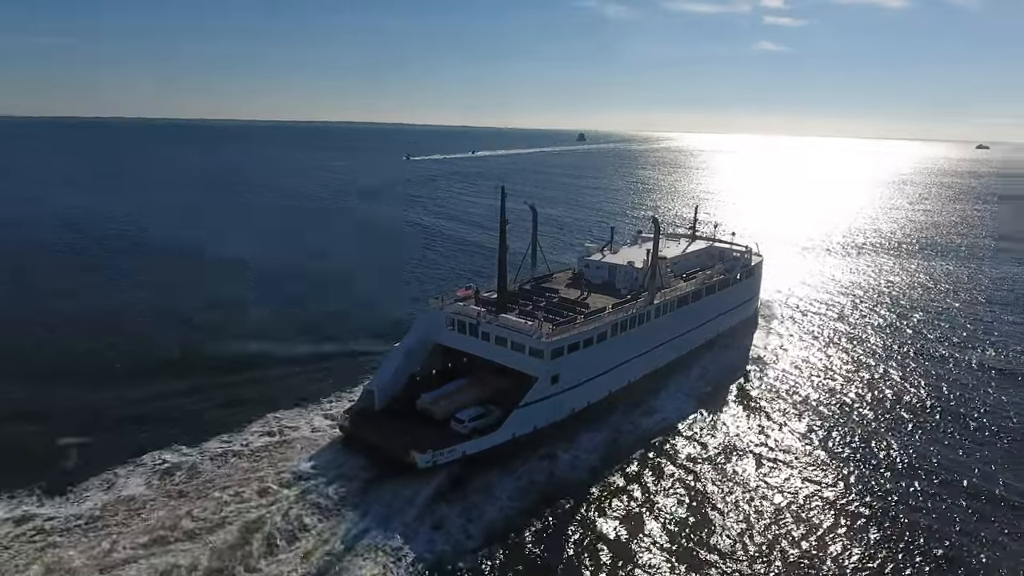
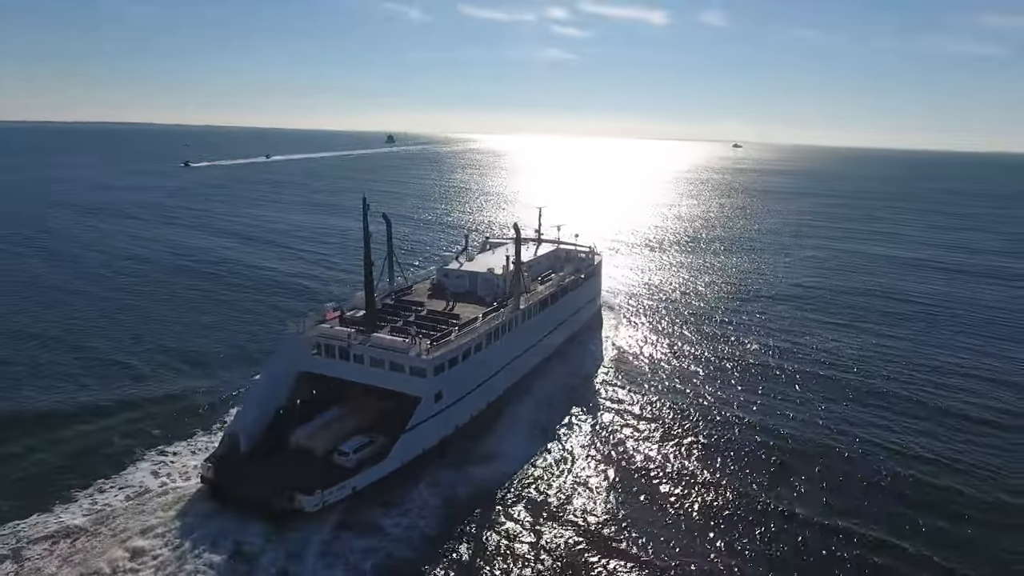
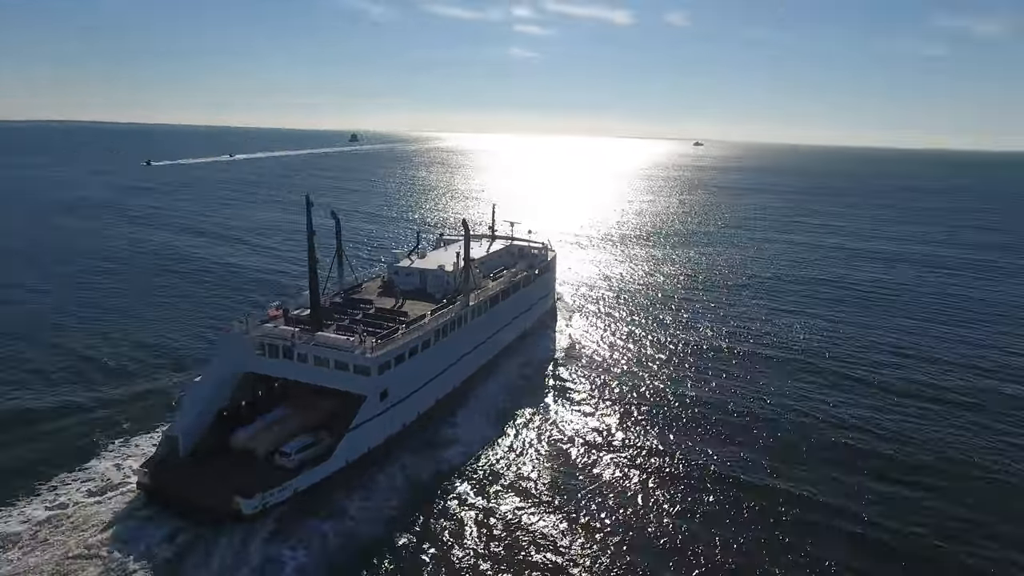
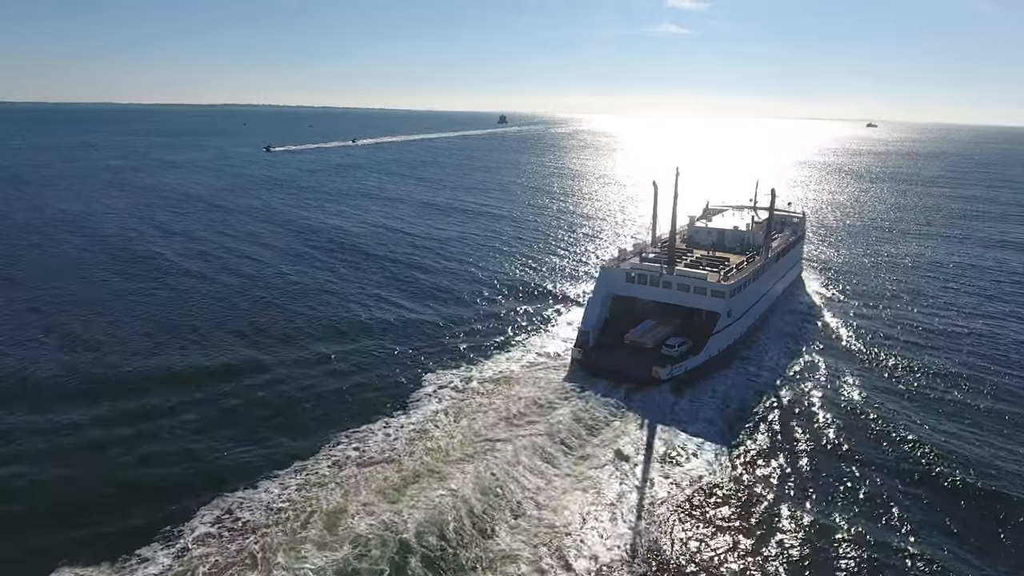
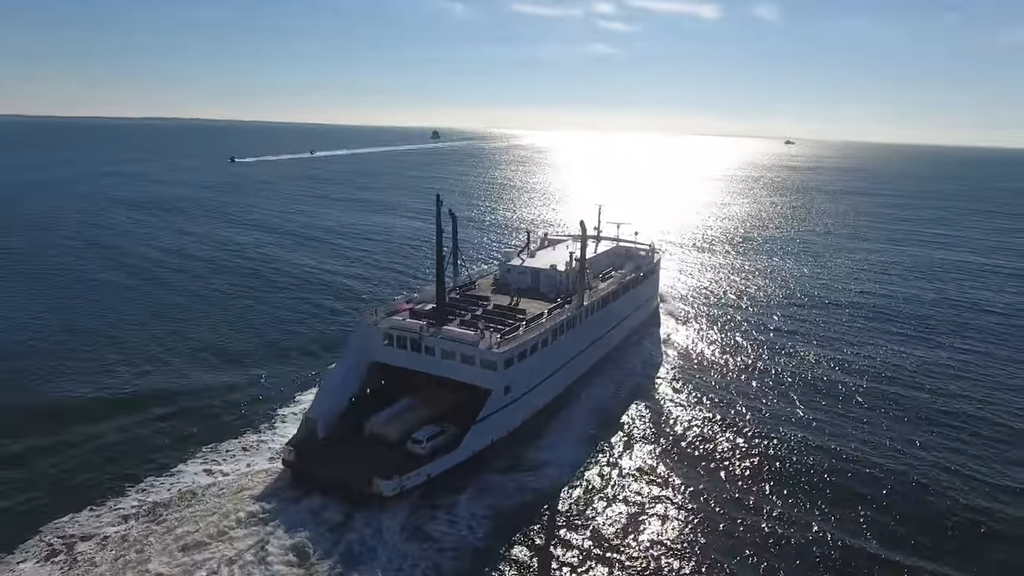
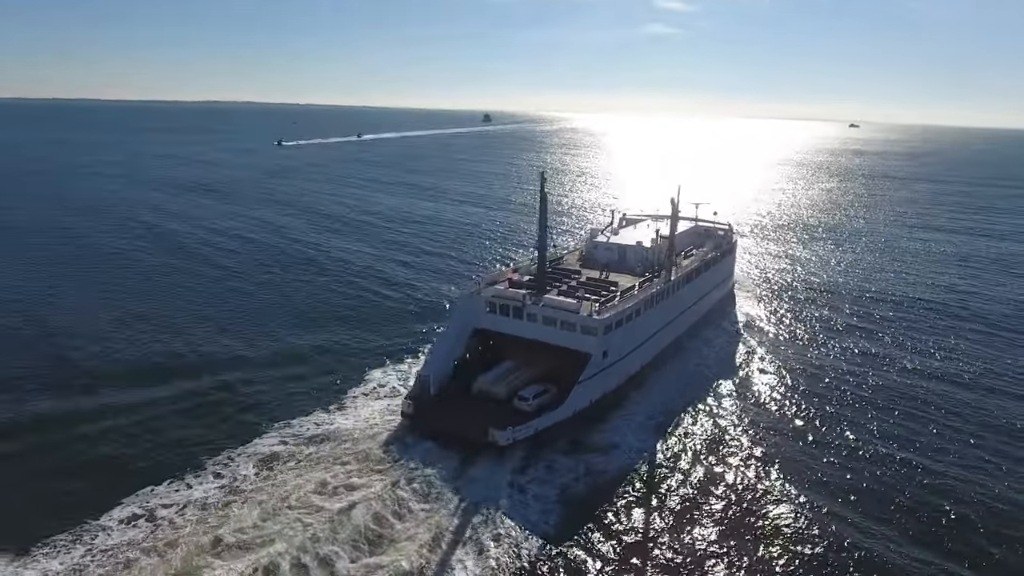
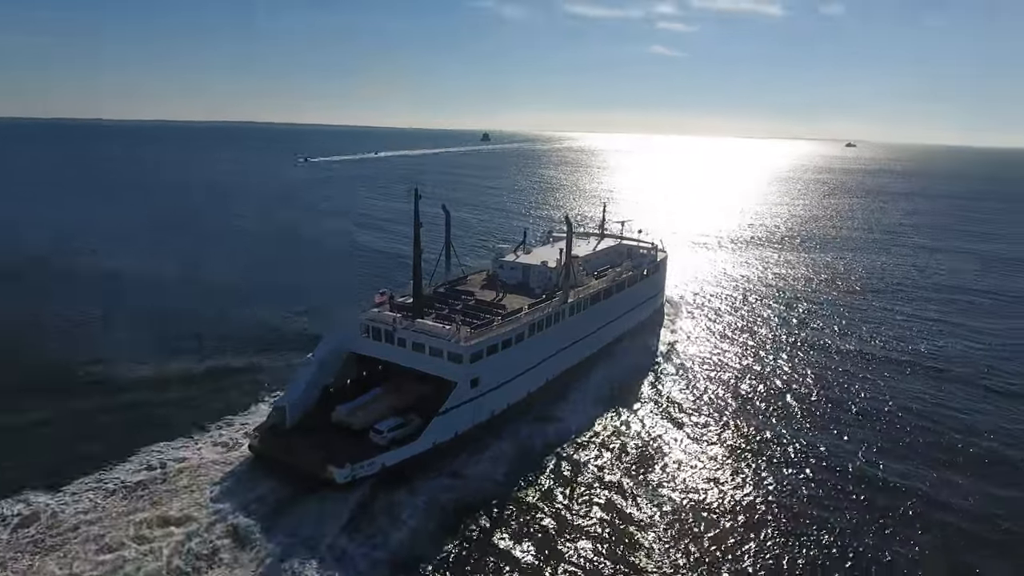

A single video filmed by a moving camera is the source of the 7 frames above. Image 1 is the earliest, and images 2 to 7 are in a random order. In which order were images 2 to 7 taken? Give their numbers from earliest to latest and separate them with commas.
7, 3, 2, 5, 6, 4
